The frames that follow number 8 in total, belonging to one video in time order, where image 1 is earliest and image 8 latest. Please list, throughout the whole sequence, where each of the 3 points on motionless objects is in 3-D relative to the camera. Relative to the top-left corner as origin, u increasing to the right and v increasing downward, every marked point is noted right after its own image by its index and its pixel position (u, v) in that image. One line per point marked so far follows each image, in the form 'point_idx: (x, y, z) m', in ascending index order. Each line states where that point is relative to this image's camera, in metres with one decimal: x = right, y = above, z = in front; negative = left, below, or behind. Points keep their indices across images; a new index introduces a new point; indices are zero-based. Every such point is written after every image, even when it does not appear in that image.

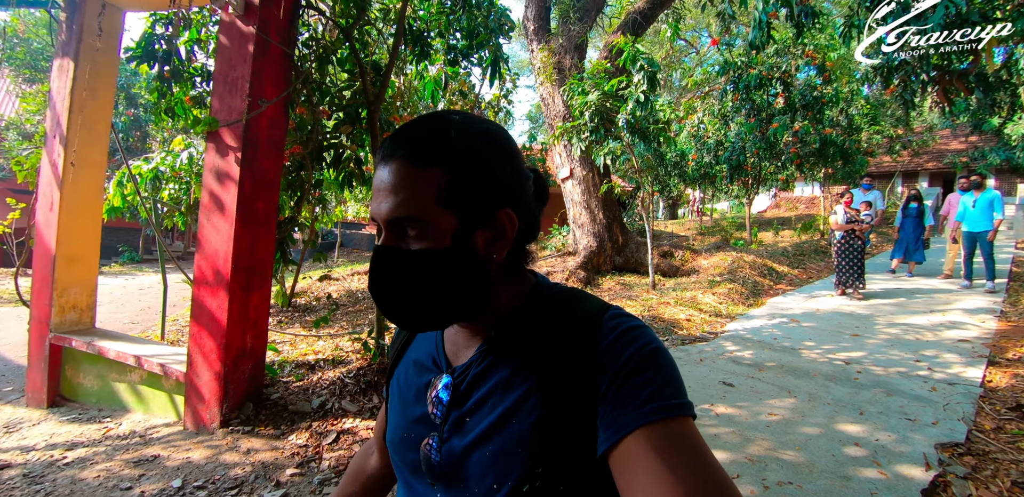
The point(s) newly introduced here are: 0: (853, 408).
0: (+1.7, -0.8, +2.2) m
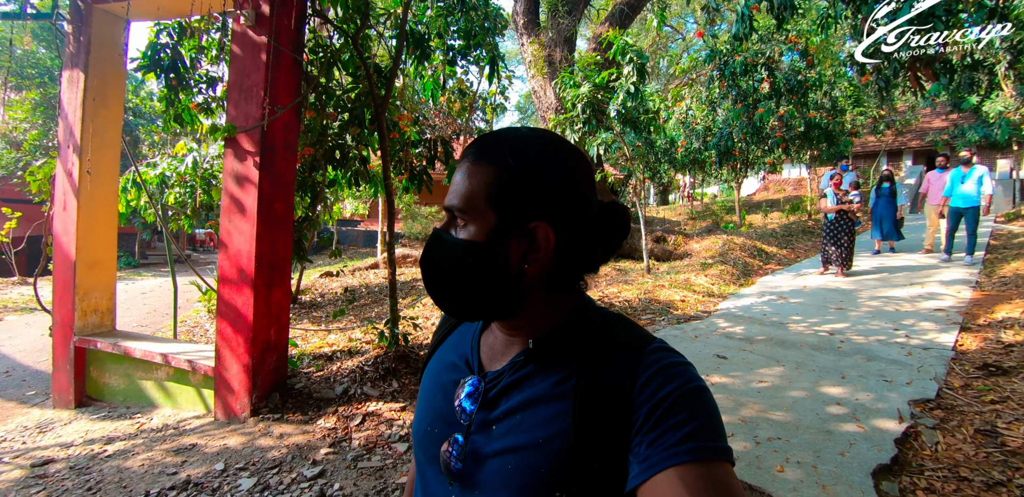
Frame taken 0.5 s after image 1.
0: (+1.7, -0.7, +2.4) m
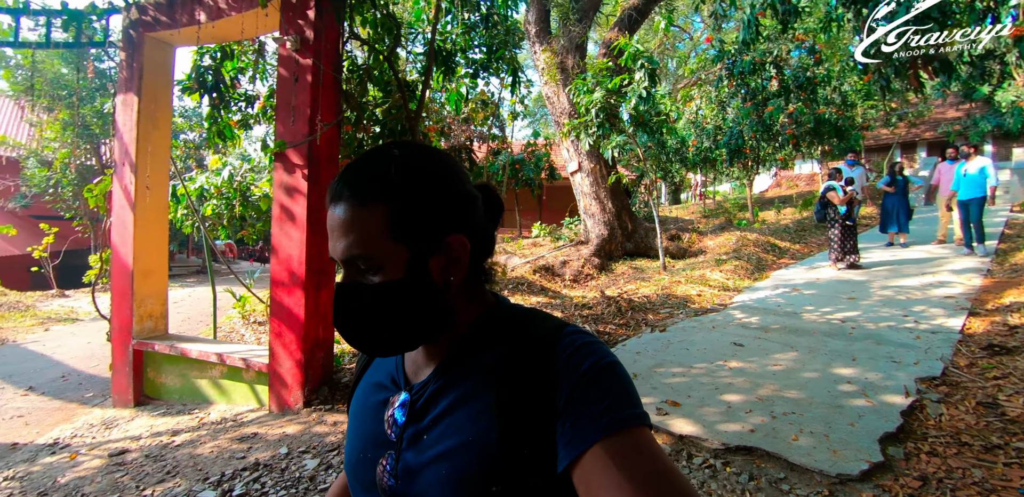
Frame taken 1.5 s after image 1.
0: (+1.9, -0.6, +2.6) m
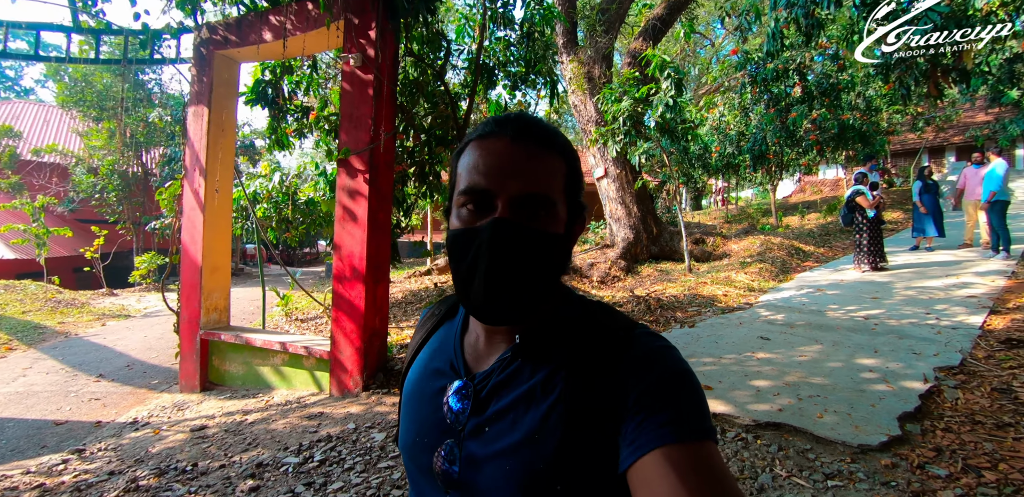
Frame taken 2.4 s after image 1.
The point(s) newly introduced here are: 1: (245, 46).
0: (+2.2, -0.6, +2.7) m
1: (-2.2, +1.7, +3.8) m
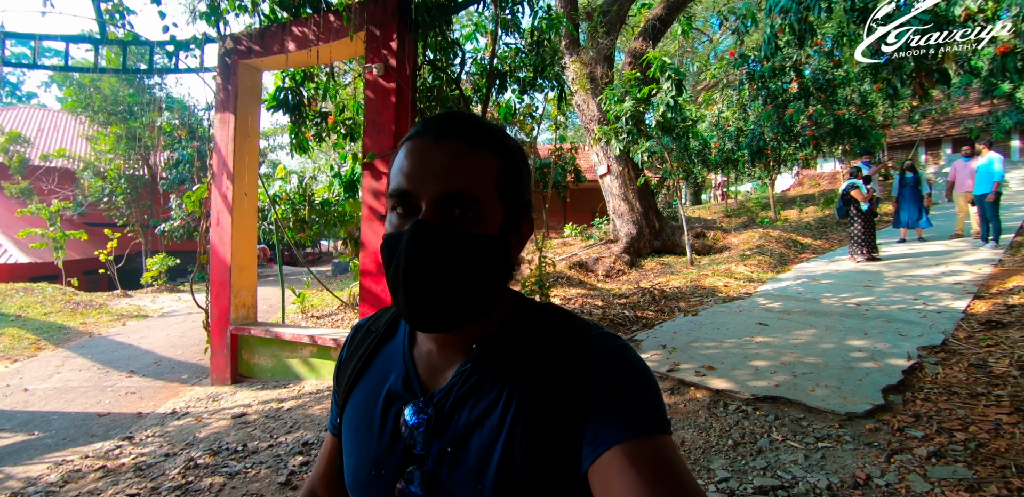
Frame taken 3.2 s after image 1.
0: (+2.3, -0.5, +3.0) m
1: (-2.1, +1.7, +4.0) m
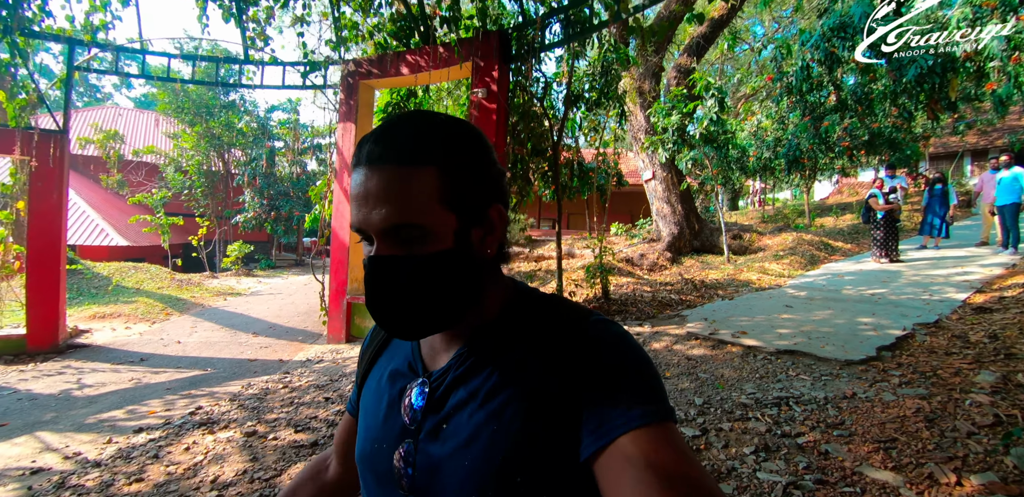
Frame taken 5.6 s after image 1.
0: (+2.9, -0.5, +3.7) m
1: (-1.4, +1.8, +5.0) m
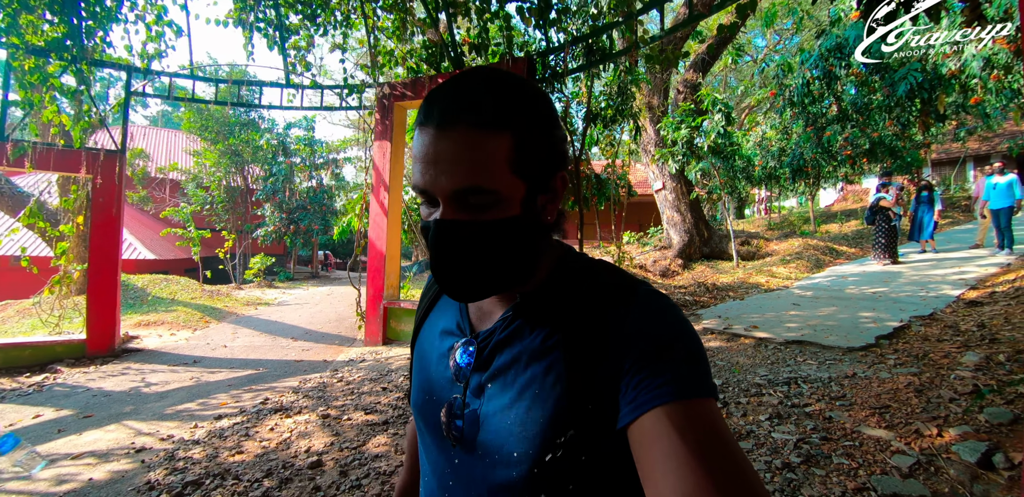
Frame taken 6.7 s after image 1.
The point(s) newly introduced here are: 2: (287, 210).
0: (+3.2, -0.5, +4.0) m
1: (-1.1, +1.8, +5.4) m
2: (-8.0, +1.4, +16.1) m
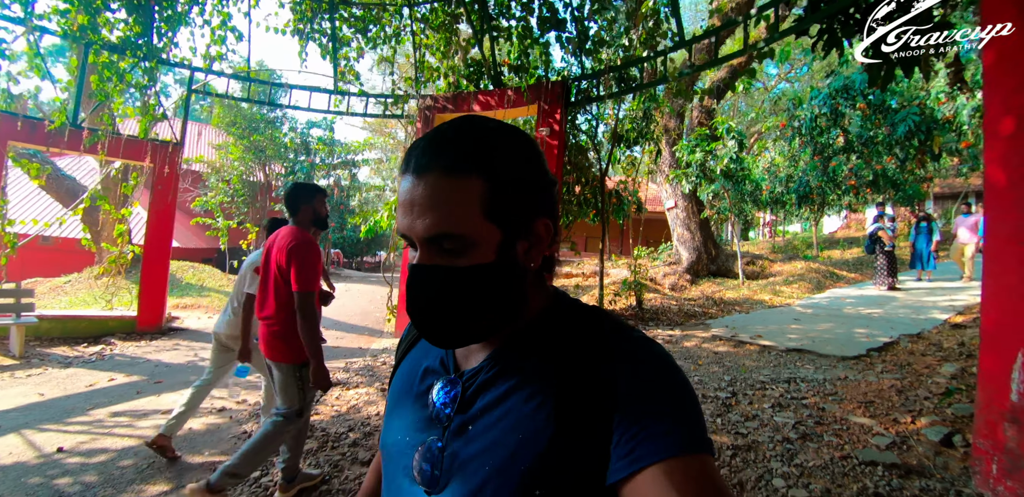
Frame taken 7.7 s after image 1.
0: (+3.5, -0.7, +4.4) m
1: (-0.7, +1.7, +5.9) m
2: (-7.5, +1.5, +16.6) m
